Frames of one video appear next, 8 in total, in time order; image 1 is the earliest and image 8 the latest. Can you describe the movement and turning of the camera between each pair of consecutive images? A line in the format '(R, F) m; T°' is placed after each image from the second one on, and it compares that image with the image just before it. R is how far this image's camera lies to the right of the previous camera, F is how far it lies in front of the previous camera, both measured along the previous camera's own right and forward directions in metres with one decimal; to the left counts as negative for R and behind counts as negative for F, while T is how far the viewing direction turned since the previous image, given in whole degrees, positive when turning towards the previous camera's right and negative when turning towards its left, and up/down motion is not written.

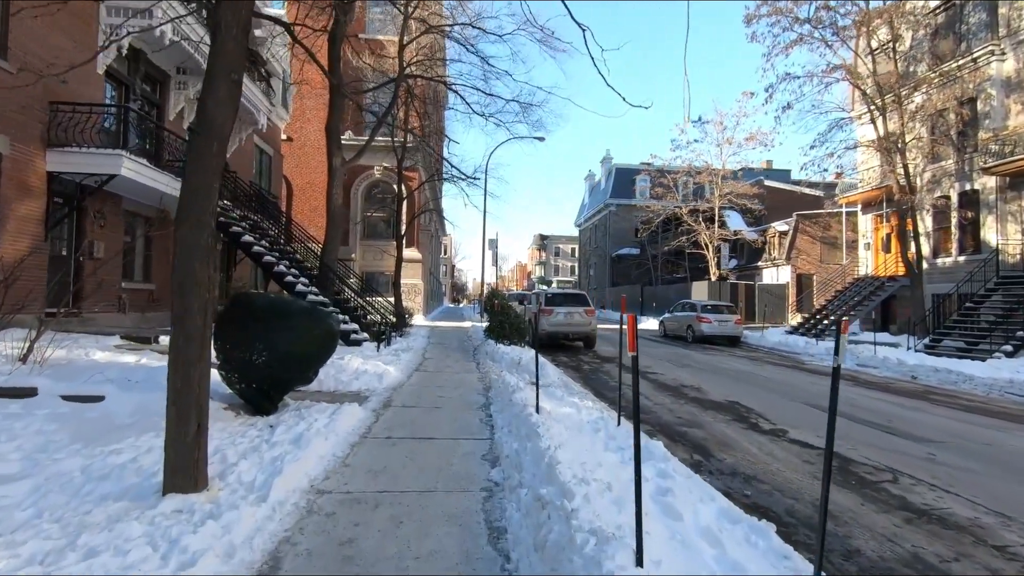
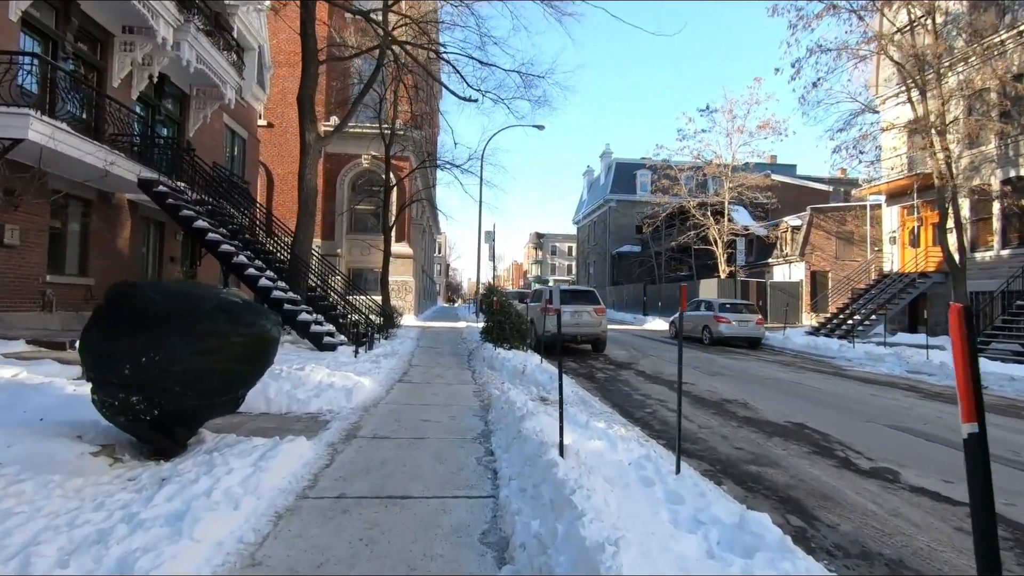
(-0.1, +2.1) m; +1°
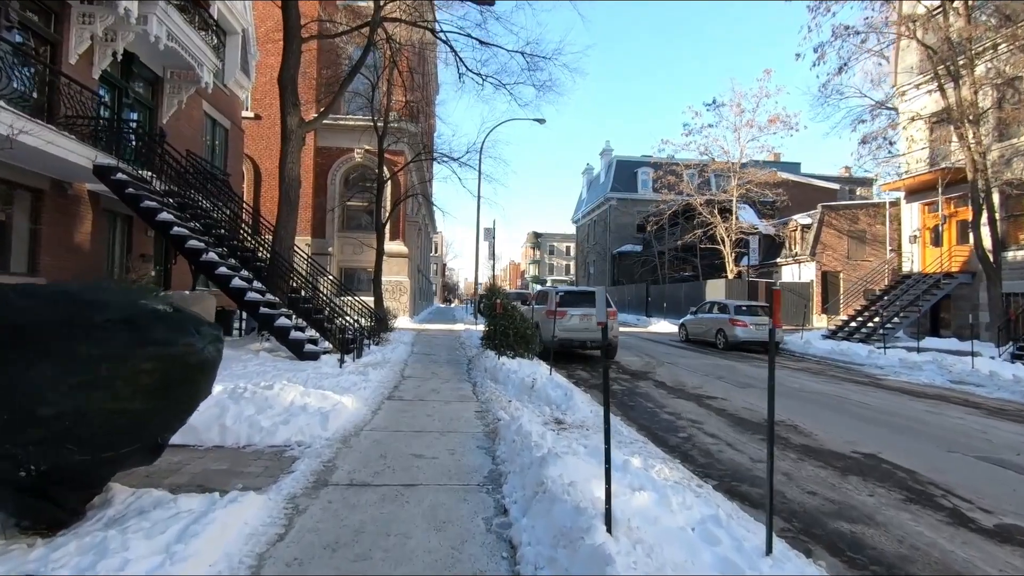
(-0.2, +1.4) m; 0°
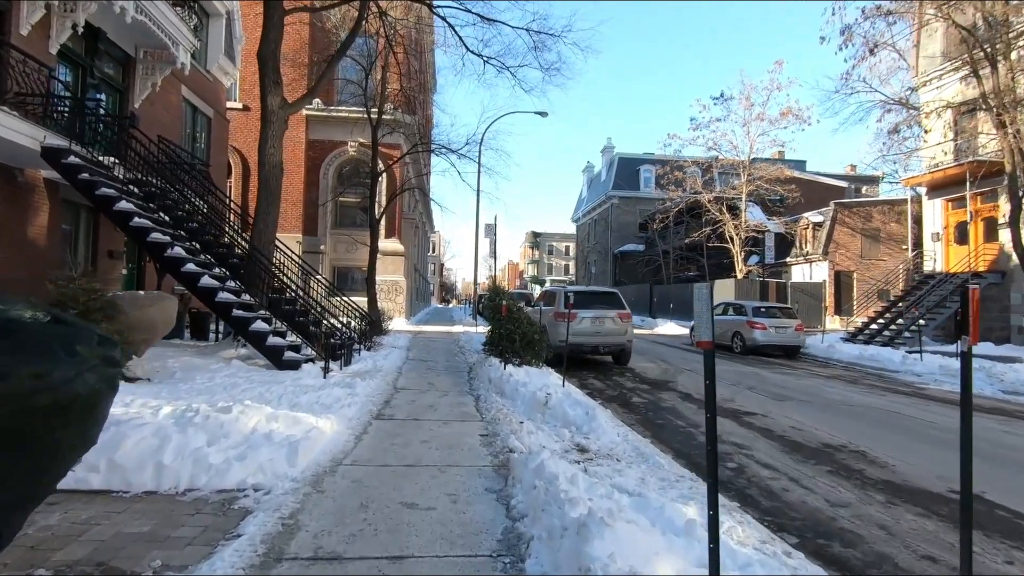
(-0.2, +1.3) m; 0°
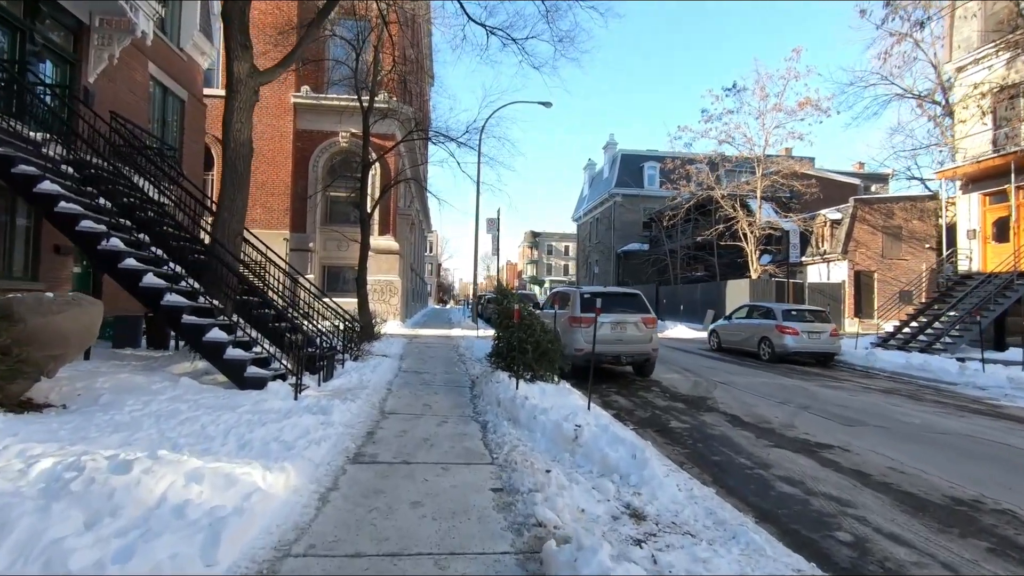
(-0.2, +1.7) m; 0°
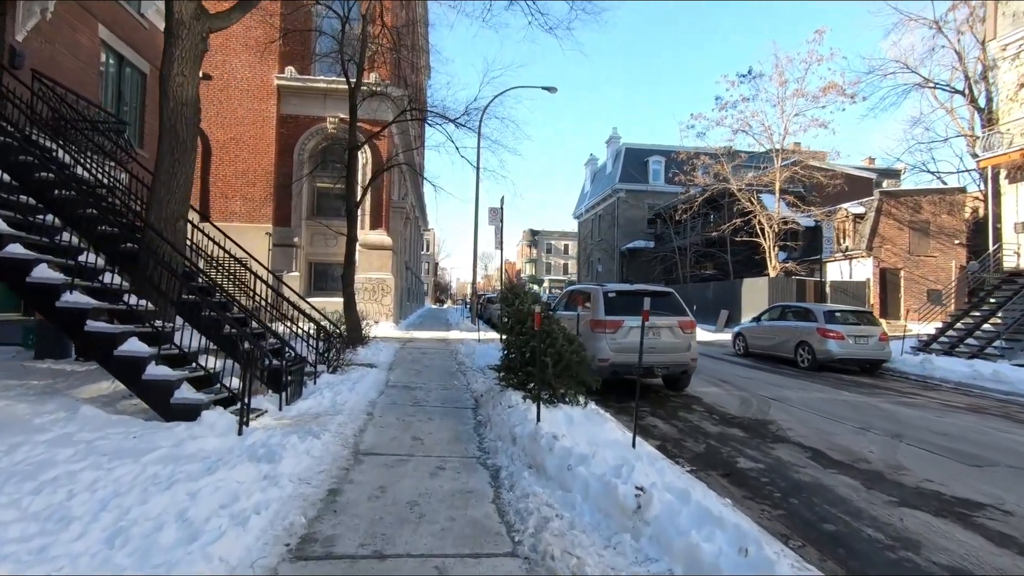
(-0.2, +2.0) m; 0°
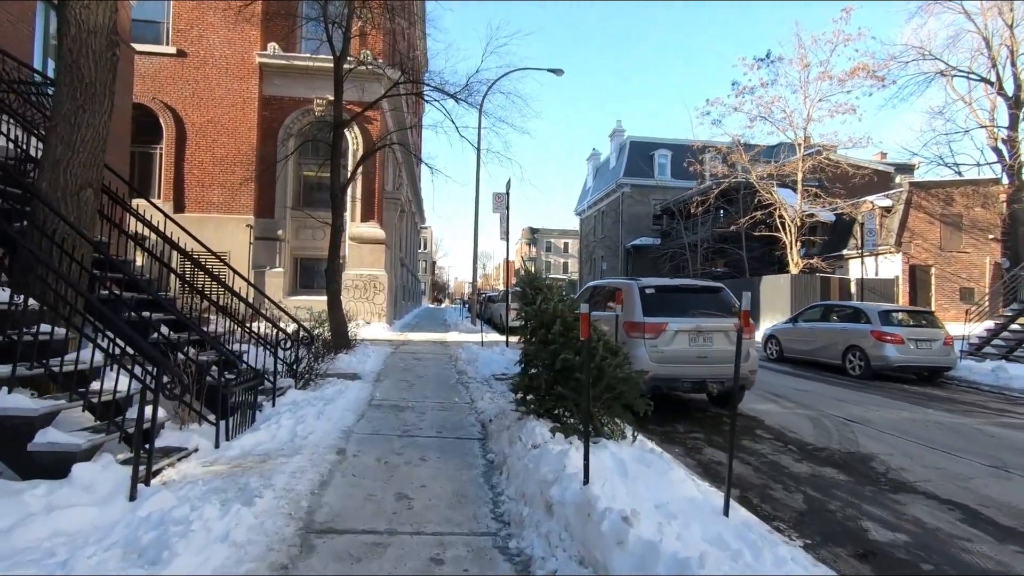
(-0.3, +1.9) m; 0°
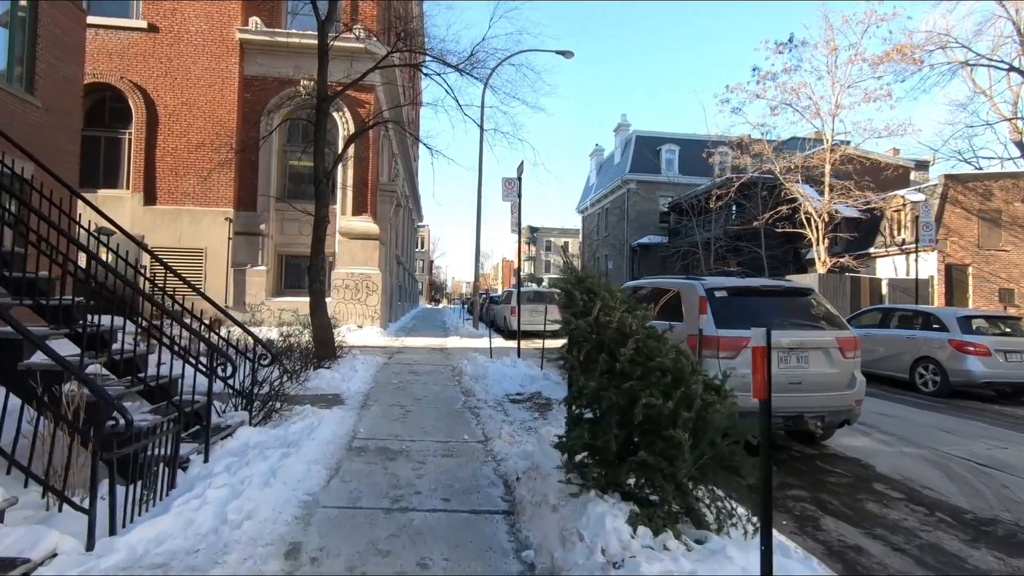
(-0.3, +1.9) m; 0°
